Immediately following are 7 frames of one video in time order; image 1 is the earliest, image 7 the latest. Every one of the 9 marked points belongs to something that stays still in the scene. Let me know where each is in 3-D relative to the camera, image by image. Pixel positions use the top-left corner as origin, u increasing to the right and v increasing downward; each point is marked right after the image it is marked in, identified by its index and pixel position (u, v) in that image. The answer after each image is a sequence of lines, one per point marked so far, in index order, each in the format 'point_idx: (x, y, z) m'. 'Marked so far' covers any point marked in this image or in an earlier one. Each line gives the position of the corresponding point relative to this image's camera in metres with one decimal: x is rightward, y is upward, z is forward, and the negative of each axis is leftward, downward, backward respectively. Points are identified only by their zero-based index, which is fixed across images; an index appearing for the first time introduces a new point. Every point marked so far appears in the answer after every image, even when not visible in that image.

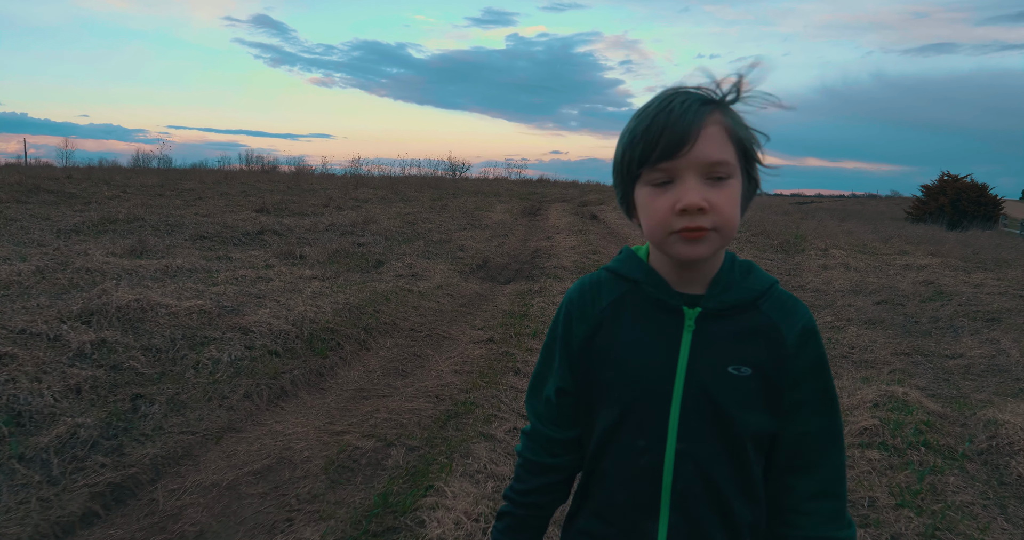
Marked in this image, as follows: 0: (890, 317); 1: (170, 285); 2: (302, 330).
0: (+2.9, -0.4, +7.0) m
1: (-2.0, -0.1, +5.3) m
2: (-1.0, -0.3, +4.6) m
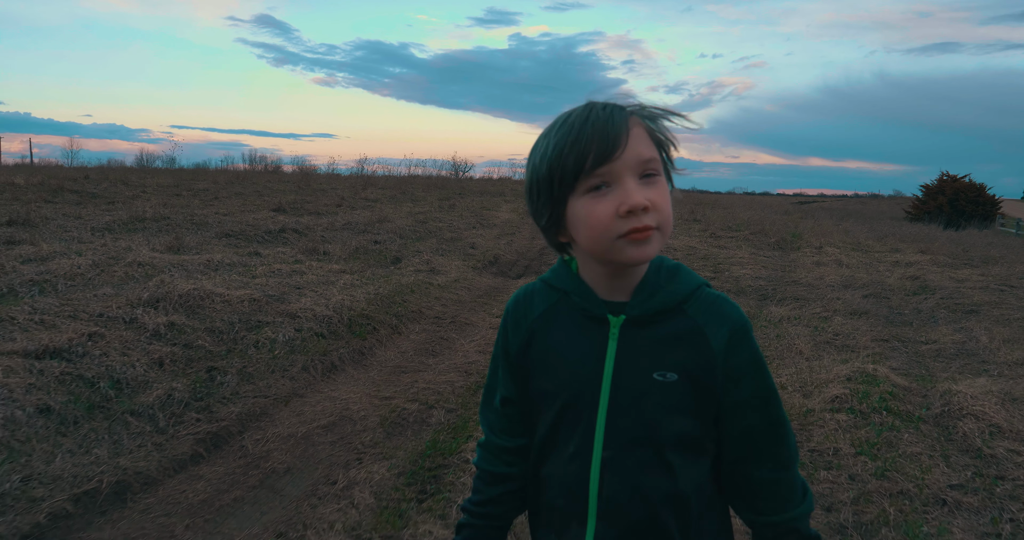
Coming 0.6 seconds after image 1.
0: (+3.0, -0.3, +7.5) m
1: (-1.9, -0.1, +5.9) m
2: (-0.9, -0.2, +5.1) m
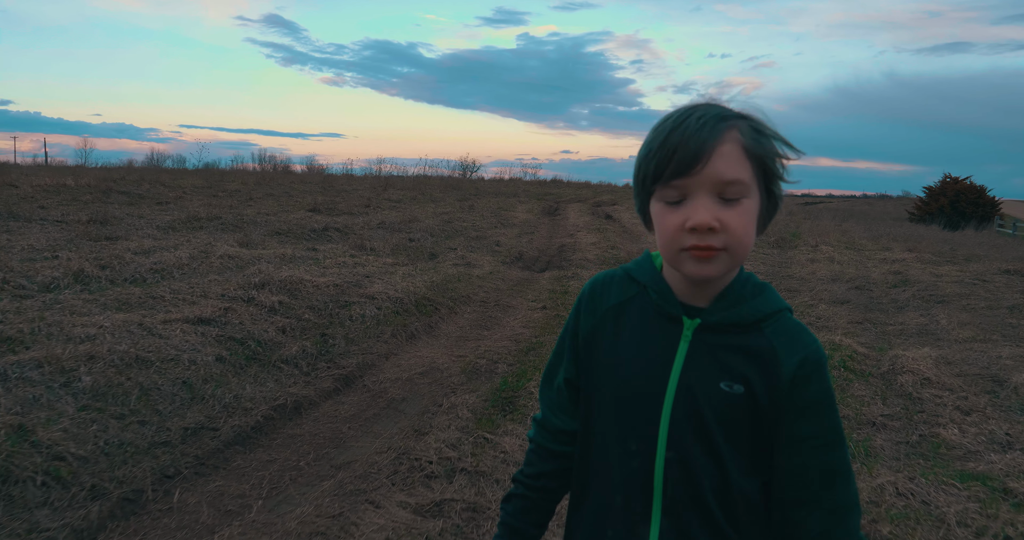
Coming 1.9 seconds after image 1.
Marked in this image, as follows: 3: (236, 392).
0: (+3.2, -0.3, +8.7) m
1: (-1.6, 0.0, +7.0) m
2: (-0.7, -0.2, +6.2) m
3: (-1.1, -0.5, +3.8) m
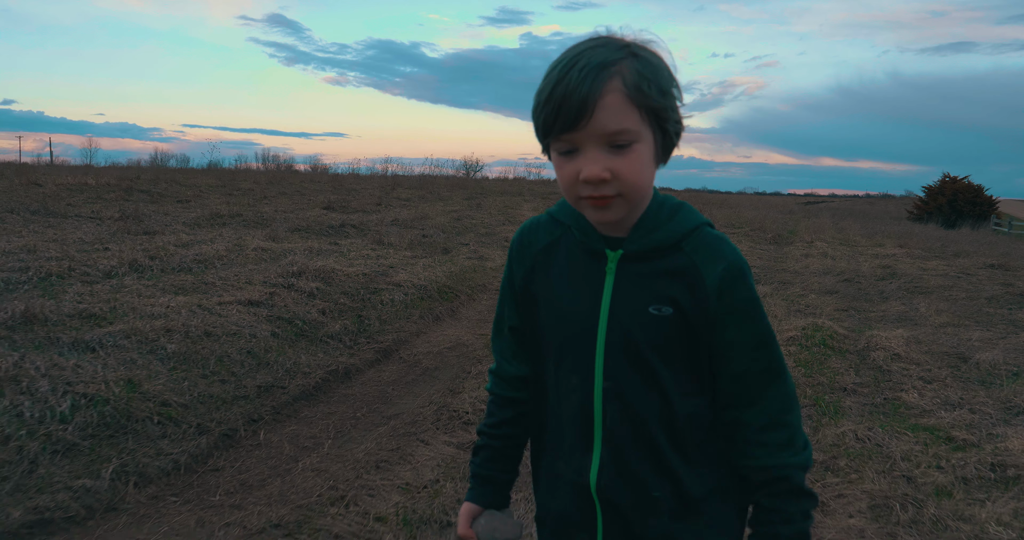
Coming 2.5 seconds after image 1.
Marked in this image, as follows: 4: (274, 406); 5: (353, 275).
0: (+3.3, -0.2, +9.2) m
1: (-1.5, +0.1, +7.6) m
2: (-0.6, -0.1, +6.9) m
3: (-1.0, -0.4, +4.4) m
4: (-0.9, -0.5, +3.7) m
5: (-1.2, 0.0, +6.8) m
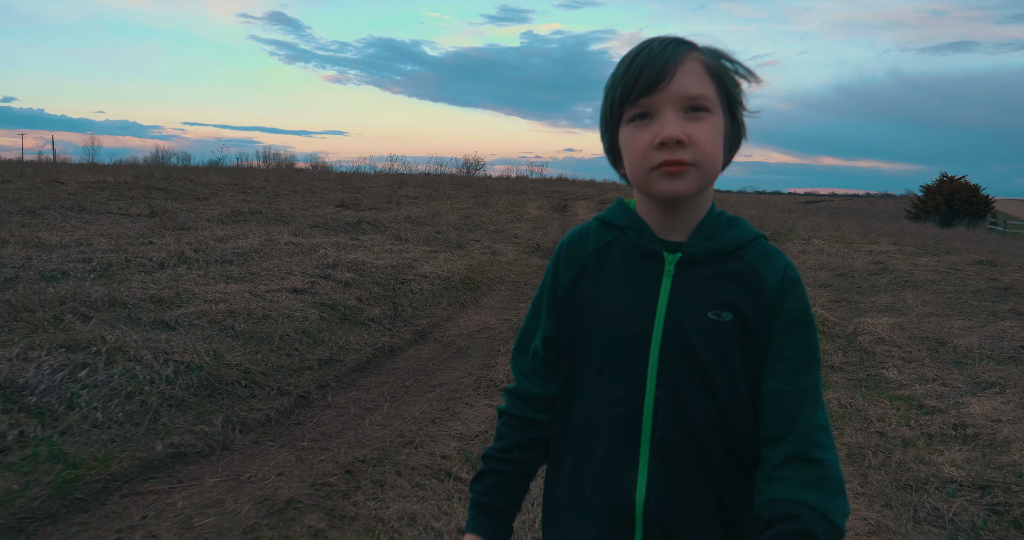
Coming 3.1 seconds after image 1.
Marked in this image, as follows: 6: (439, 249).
0: (+3.5, -0.1, +9.8) m
1: (-1.4, +0.1, +8.2) m
2: (-0.4, 0.0, +7.4) m
3: (-0.9, -0.4, +4.9) m
4: (-0.8, -0.5, +4.2) m
5: (-1.0, 0.0, +7.4) m
6: (-0.8, +0.2, +10.0) m
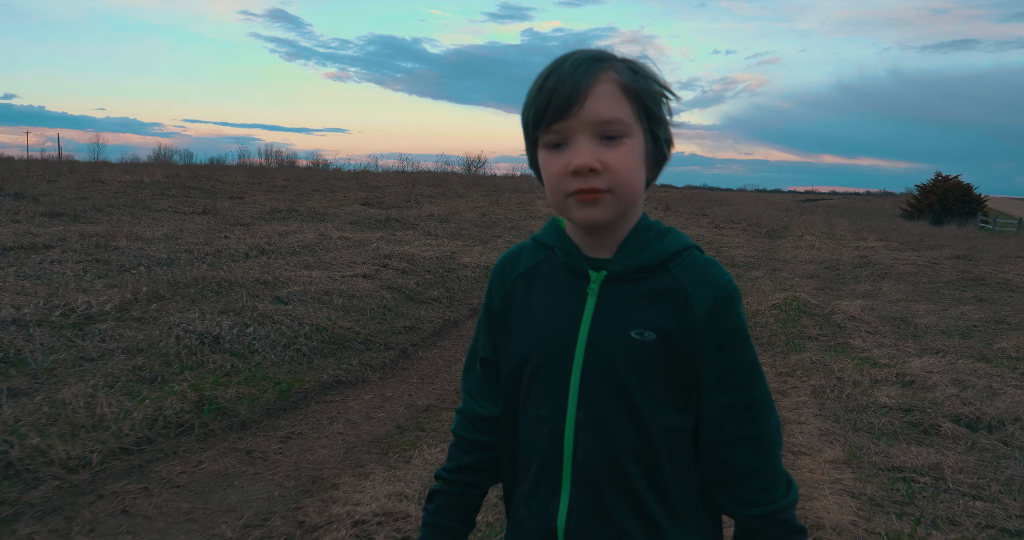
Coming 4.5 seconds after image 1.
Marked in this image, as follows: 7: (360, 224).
0: (+3.7, -0.1, +11.0) m
1: (-1.1, +0.2, +9.4) m
2: (-0.2, 0.0, +8.6) m
3: (-0.6, -0.3, +6.2) m
4: (-0.5, -0.4, +5.4) m
5: (-0.8, +0.1, +8.6) m
6: (-0.5, +0.3, +11.2) m
7: (-2.2, +0.6, +13.1) m
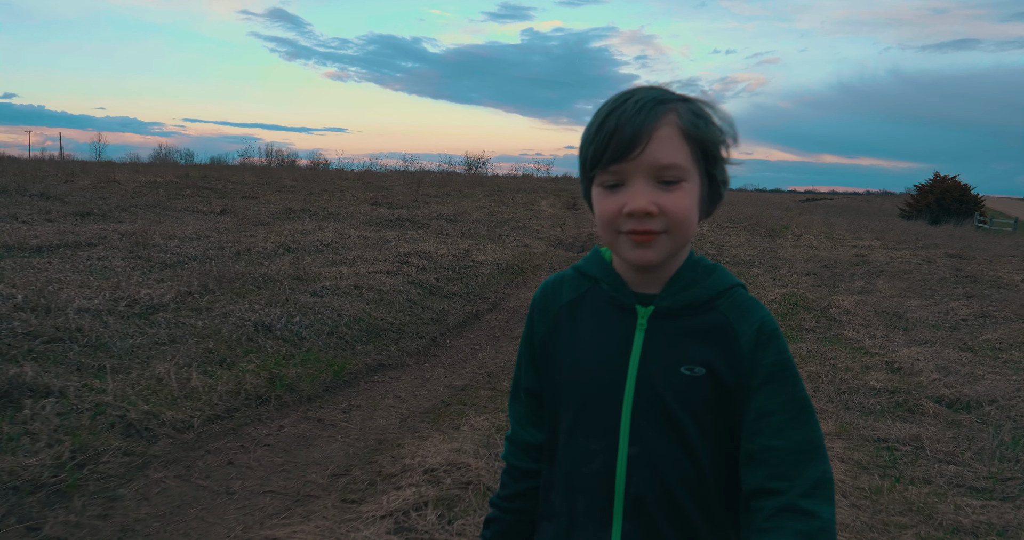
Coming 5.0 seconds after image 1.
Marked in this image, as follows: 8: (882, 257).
0: (+3.9, 0.0, +11.5) m
1: (-1.0, +0.3, +9.8) m
2: (0.0, +0.1, +9.1) m
3: (-0.5, -0.3, +6.6) m
4: (-0.4, -0.4, +5.9) m
5: (-0.7, +0.1, +9.0) m
6: (-0.4, +0.4, +11.6) m
7: (-2.0, +0.7, +13.5) m
8: (+5.3, +0.2, +13.3) m
